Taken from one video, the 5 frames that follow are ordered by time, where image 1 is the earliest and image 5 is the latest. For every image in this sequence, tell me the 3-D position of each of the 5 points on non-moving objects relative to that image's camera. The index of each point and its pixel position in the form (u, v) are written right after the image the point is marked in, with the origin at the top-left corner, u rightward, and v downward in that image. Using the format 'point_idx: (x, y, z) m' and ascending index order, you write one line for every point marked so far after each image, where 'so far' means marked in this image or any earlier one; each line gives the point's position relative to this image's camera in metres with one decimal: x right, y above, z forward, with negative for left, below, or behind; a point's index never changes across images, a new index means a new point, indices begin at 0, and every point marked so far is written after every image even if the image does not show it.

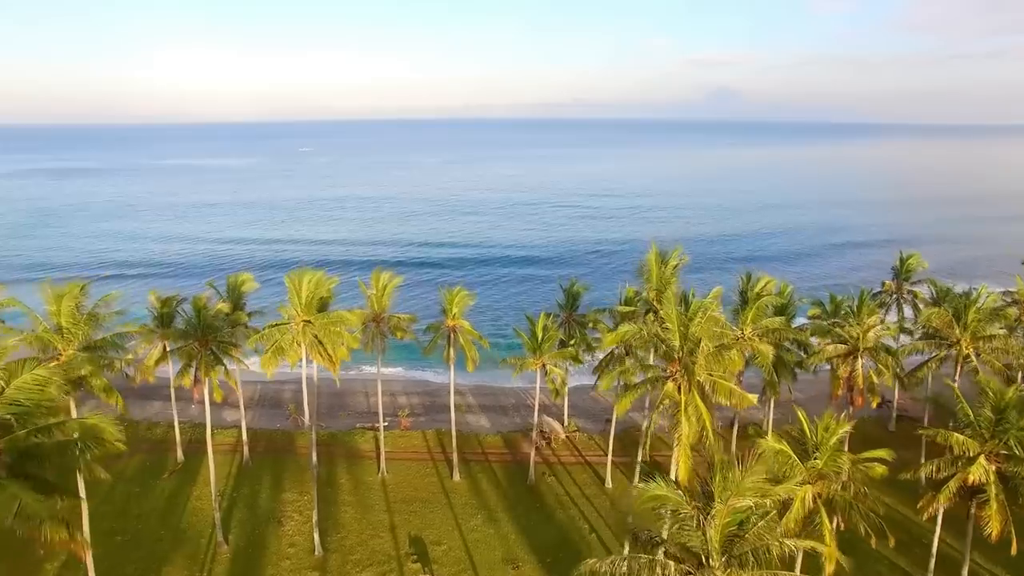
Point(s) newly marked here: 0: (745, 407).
0: (+5.0, -2.6, +14.0) m
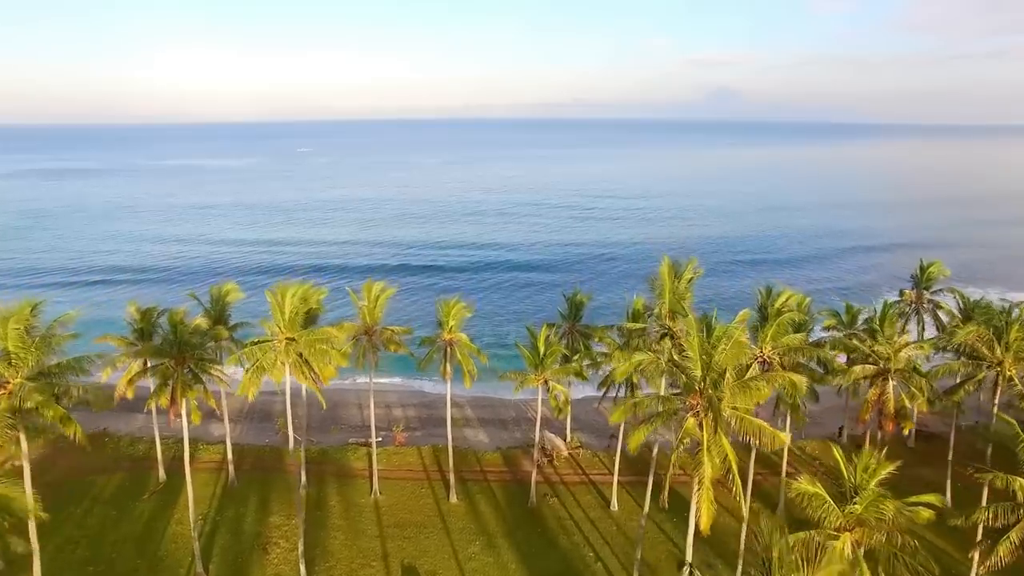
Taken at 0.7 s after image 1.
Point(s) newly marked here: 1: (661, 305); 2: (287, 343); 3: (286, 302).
0: (+5.0, -3.0, +12.4) m
1: (+4.1, -0.5, +18.5) m
2: (-6.7, -1.6, +19.4) m
3: (-6.6, -0.4, +19.2) m
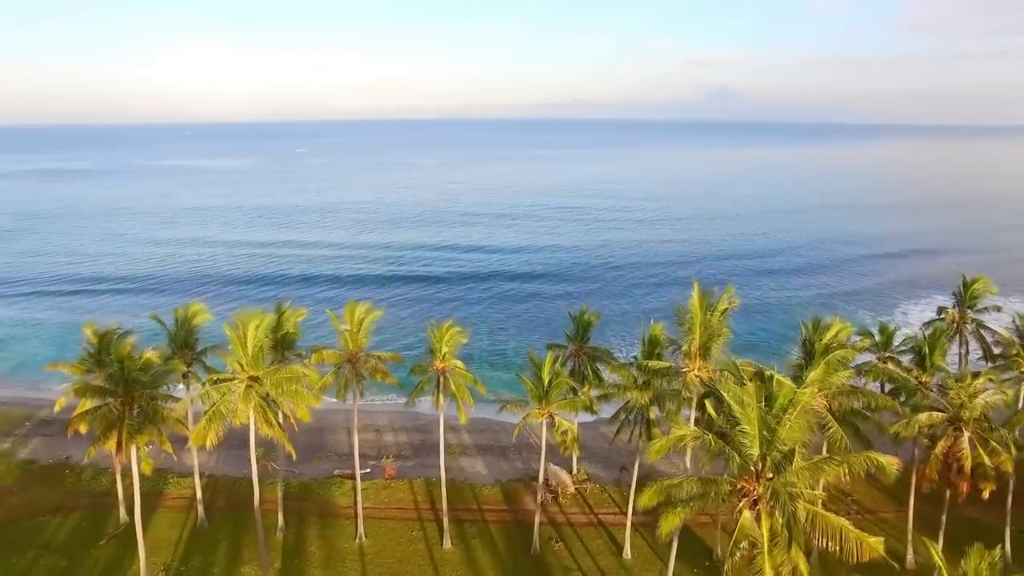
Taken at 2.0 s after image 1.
0: (+5.0, -3.7, +9.6) m
1: (+4.2, -1.3, +15.6) m
2: (-6.6, -2.4, +16.6) m
3: (-6.6, -1.1, +16.4) m
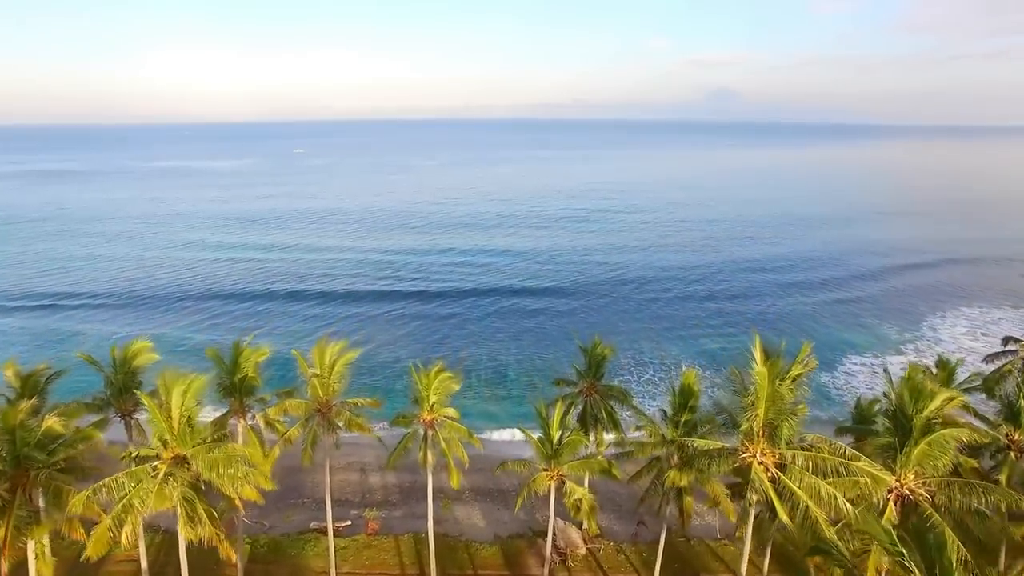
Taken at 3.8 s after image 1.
0: (+5.0, -4.8, +5.8) m
1: (+4.2, -2.3, +11.9) m
2: (-6.6, -3.4, +12.8) m
3: (-6.5, -2.2, +12.6) m
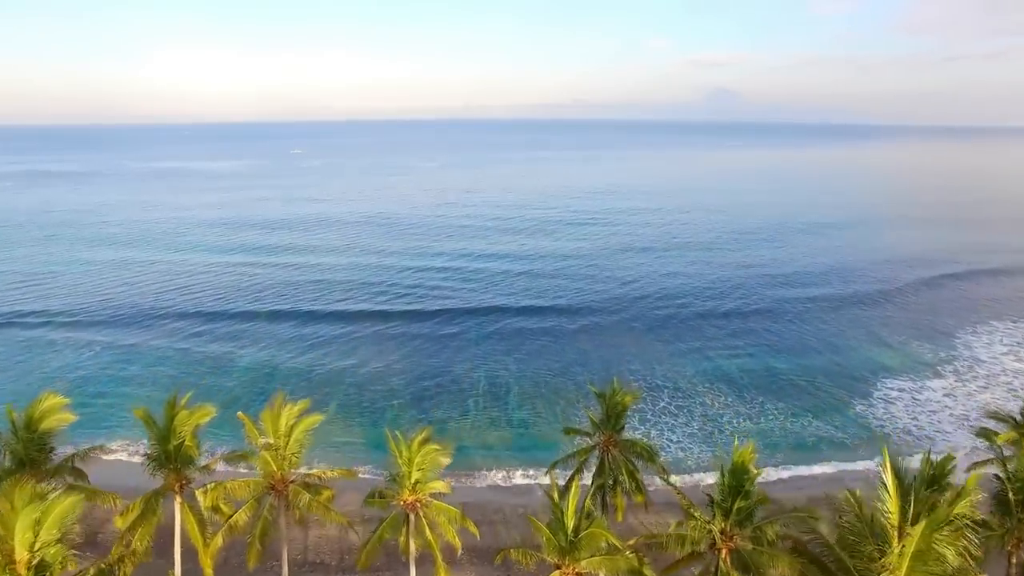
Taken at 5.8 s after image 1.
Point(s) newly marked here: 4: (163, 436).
0: (+5.1, -5.8, +1.8) m
1: (+4.3, -3.4, +7.9) m
2: (-6.5, -4.5, +8.8) m
3: (-6.4, -3.2, +8.6) m
4: (-8.2, -3.5, +15.5) m
